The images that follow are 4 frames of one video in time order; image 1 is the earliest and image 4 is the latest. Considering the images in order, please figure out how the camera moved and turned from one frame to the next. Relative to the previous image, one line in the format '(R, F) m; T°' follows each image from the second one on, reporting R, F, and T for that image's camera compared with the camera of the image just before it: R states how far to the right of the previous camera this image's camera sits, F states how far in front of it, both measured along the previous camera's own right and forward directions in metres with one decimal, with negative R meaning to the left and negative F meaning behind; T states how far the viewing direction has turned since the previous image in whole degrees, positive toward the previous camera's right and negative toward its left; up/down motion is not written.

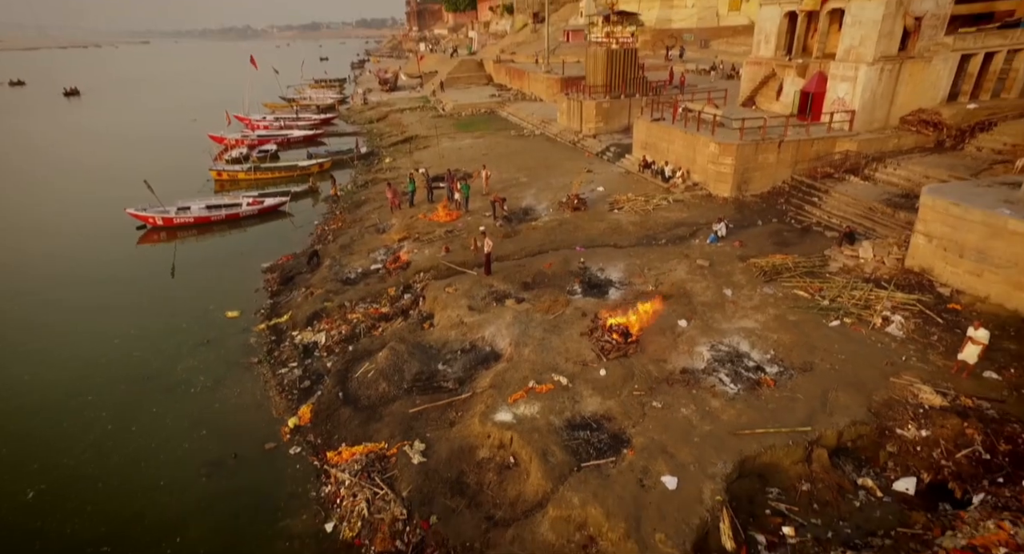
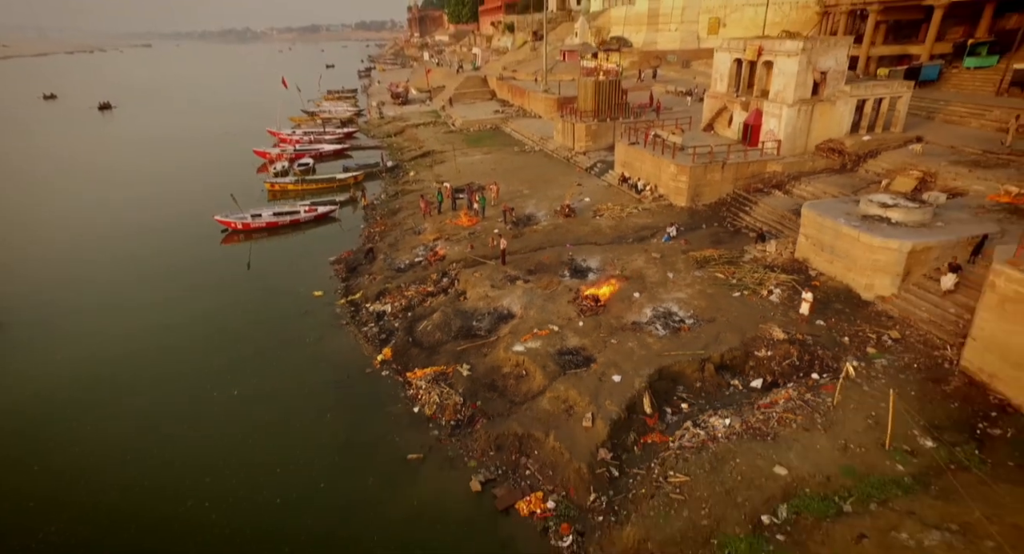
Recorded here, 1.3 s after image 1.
(-0.3, -5.0) m; 0°
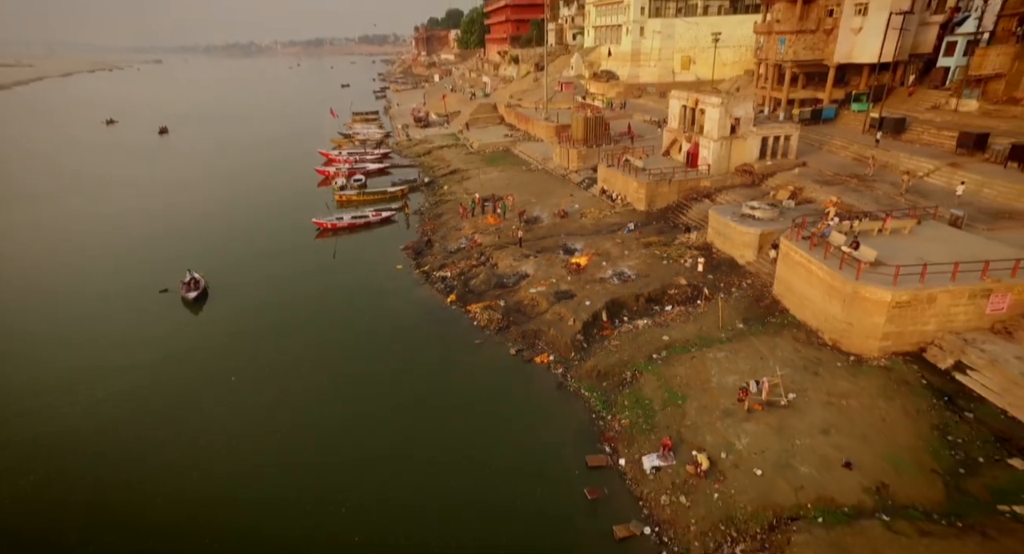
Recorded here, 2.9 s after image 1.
(-0.7, -9.4) m; 0°
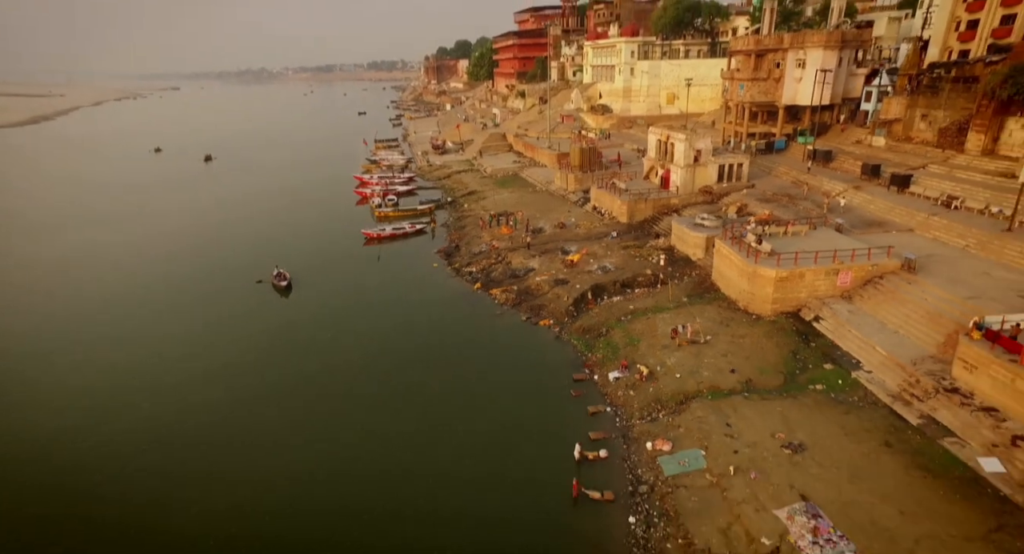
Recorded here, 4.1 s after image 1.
(-0.3, -7.8) m; 0°
